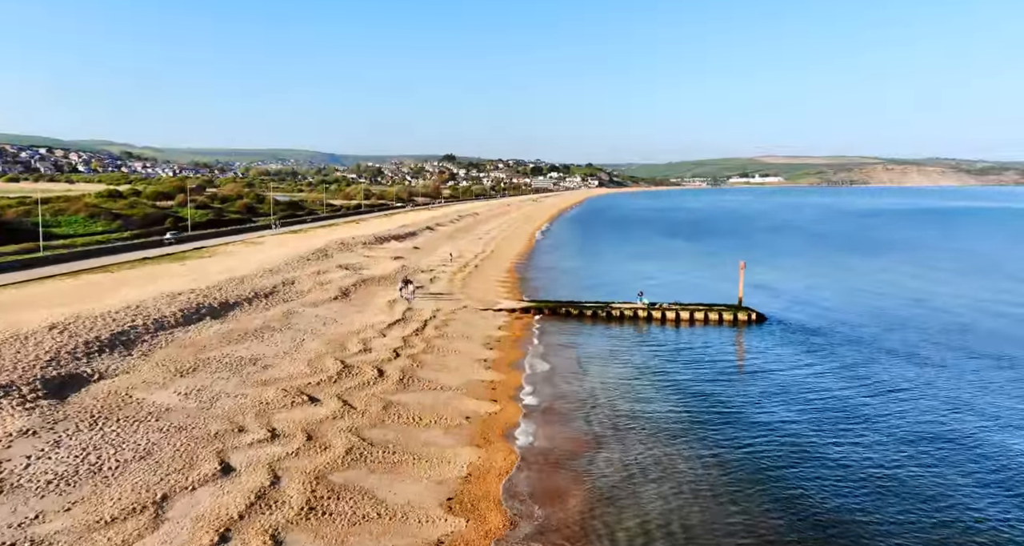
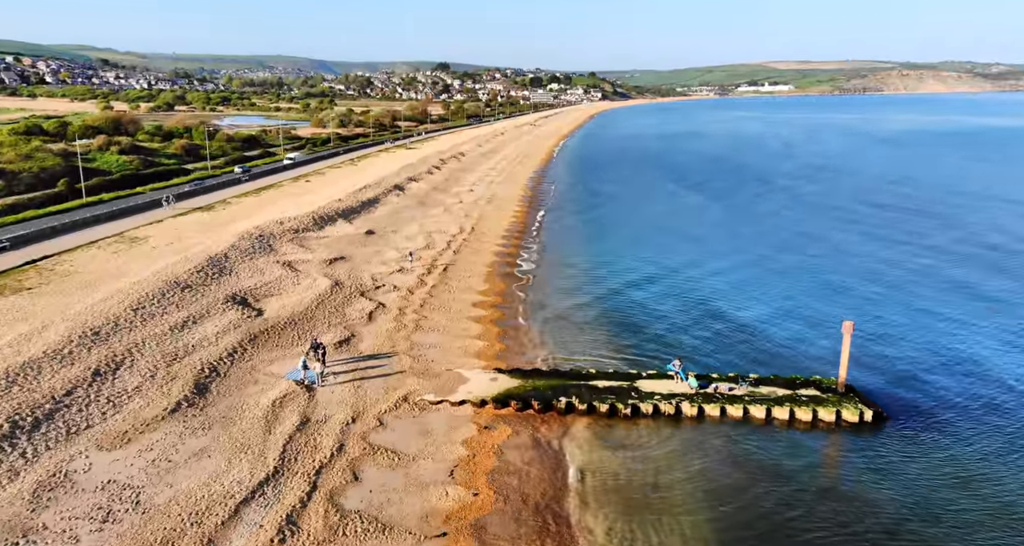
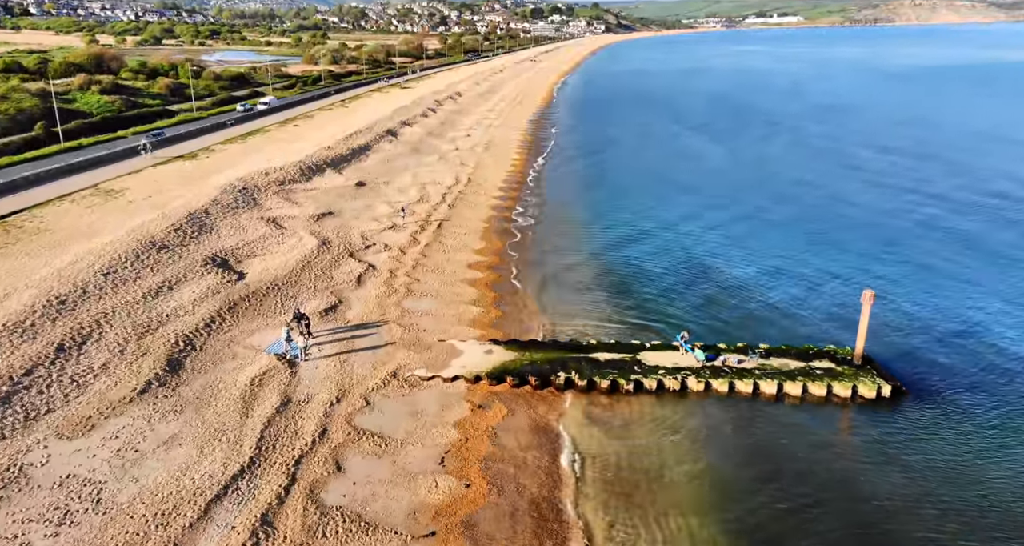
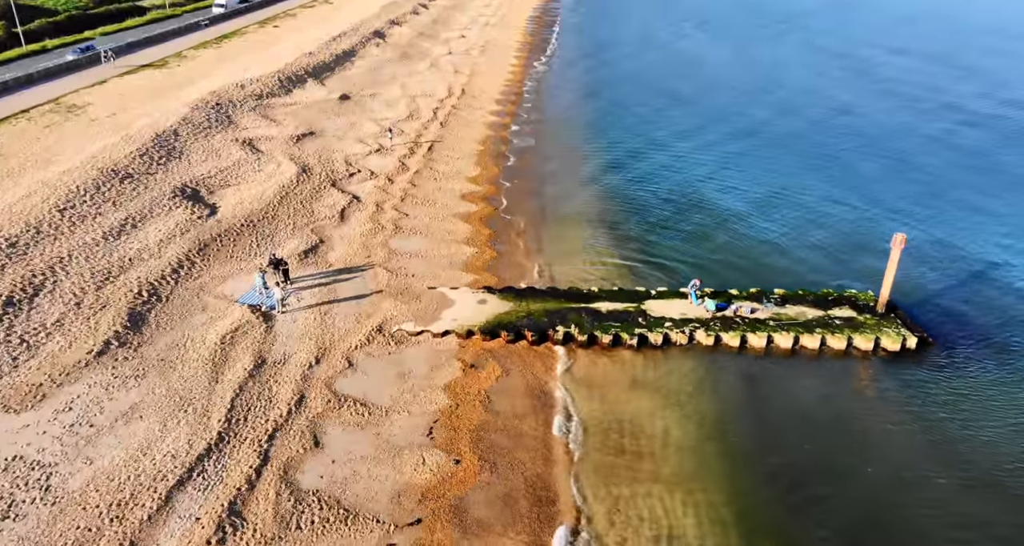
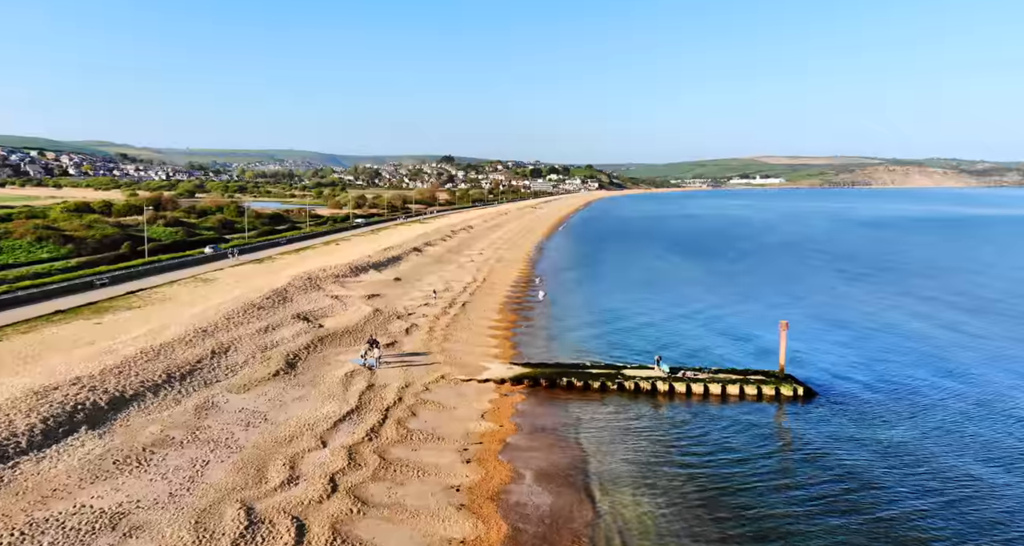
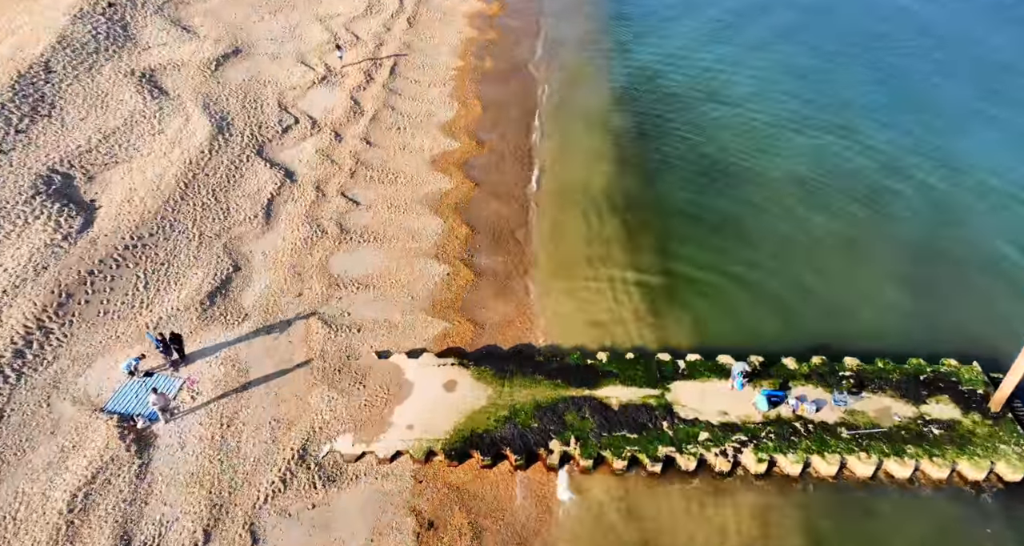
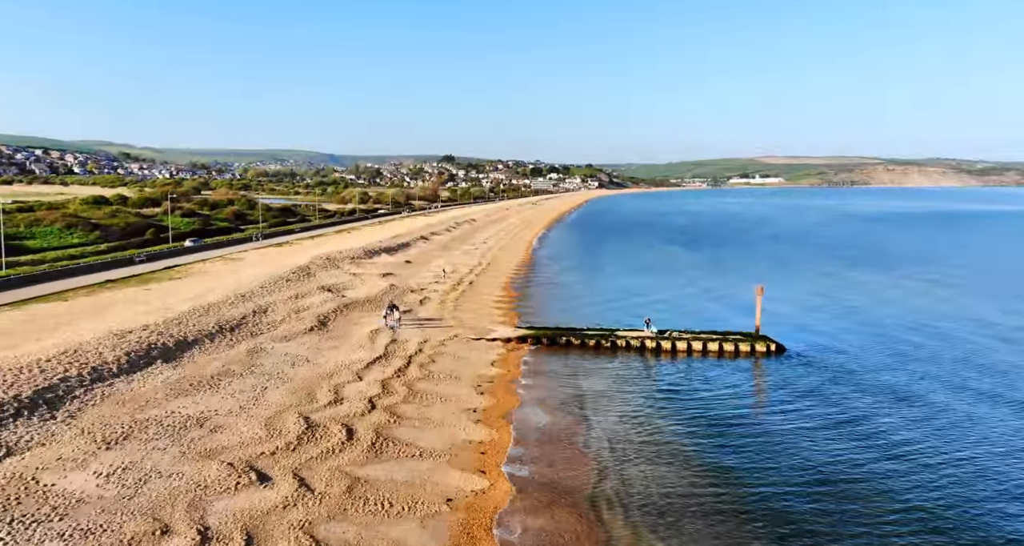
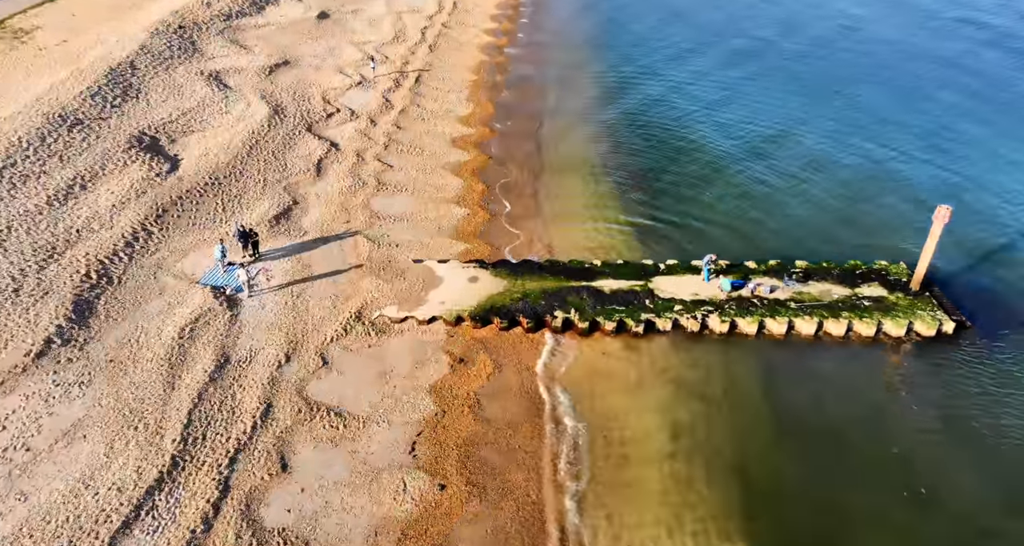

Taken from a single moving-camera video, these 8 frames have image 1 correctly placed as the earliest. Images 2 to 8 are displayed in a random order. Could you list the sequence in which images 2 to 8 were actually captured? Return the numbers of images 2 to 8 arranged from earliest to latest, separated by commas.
7, 5, 2, 3, 4, 8, 6
